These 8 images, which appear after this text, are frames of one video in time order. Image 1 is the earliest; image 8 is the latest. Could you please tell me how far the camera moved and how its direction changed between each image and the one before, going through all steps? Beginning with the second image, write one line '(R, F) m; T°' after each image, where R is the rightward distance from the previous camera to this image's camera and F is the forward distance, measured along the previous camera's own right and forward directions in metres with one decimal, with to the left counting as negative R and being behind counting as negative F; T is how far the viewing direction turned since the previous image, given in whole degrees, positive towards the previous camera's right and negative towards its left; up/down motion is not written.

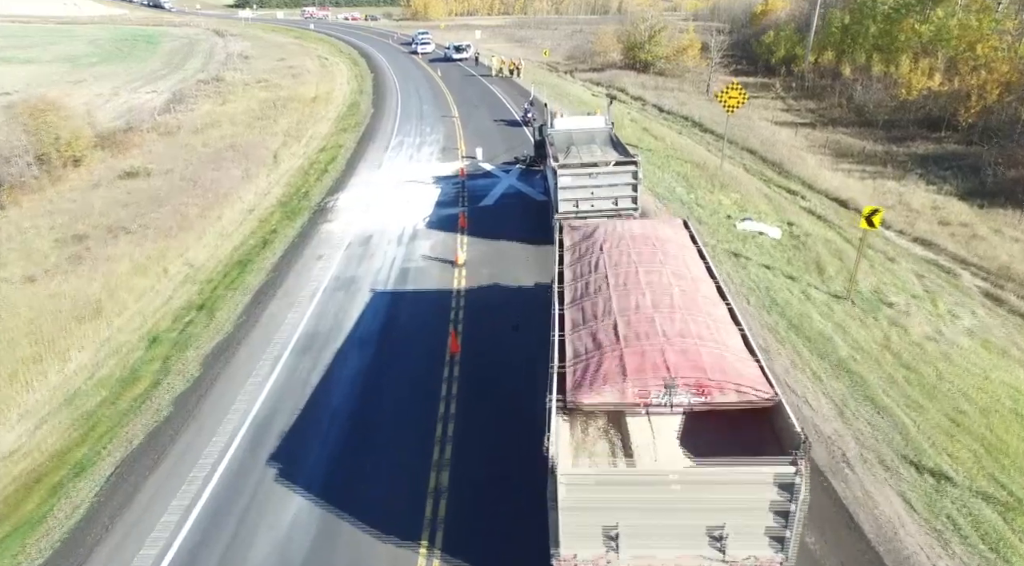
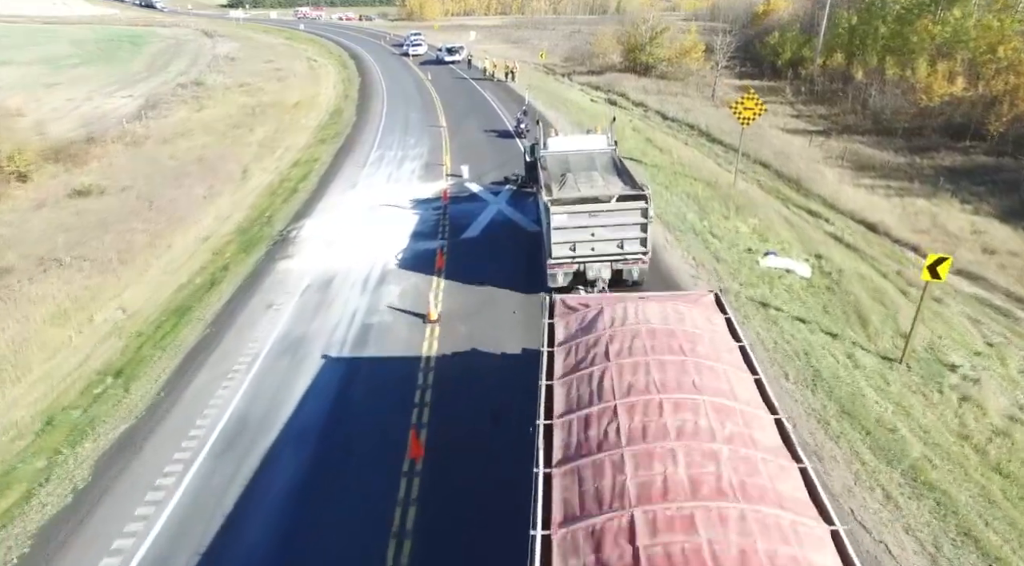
(+0.3, +3.2) m; 0°
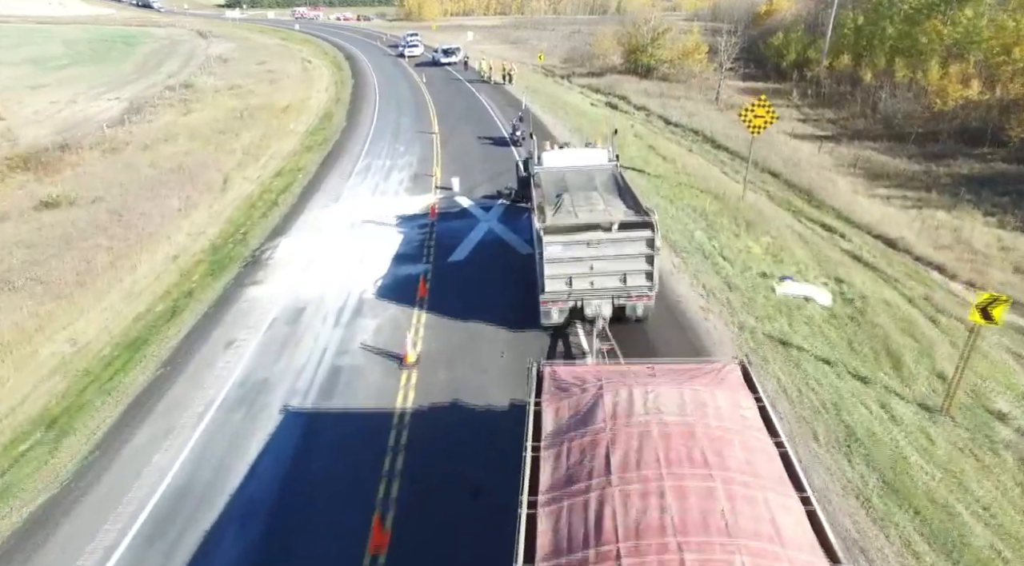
(+0.2, +1.8) m; 0°
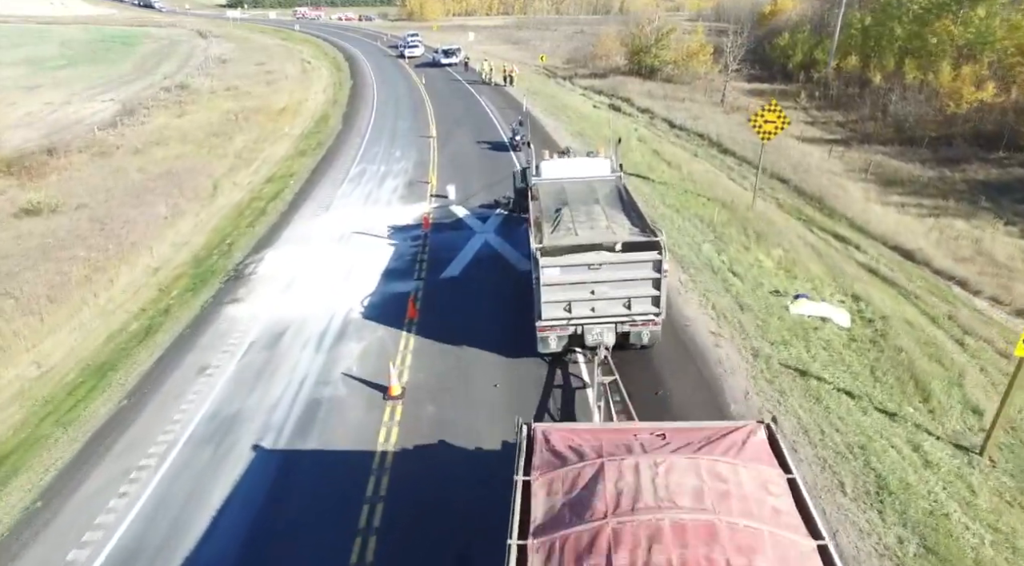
(+0.2, +1.1) m; 0°
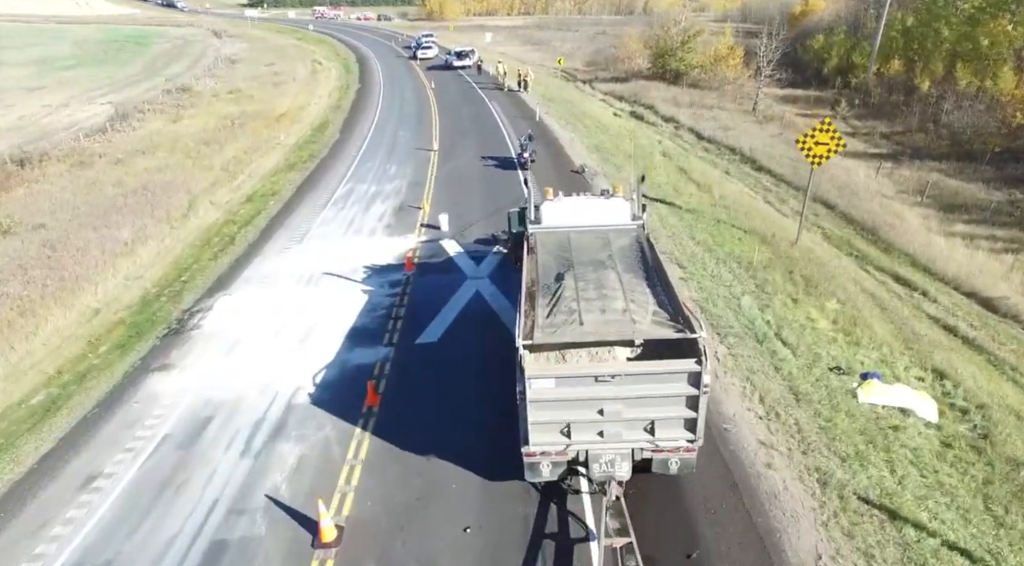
(+0.5, +3.5) m; -2°
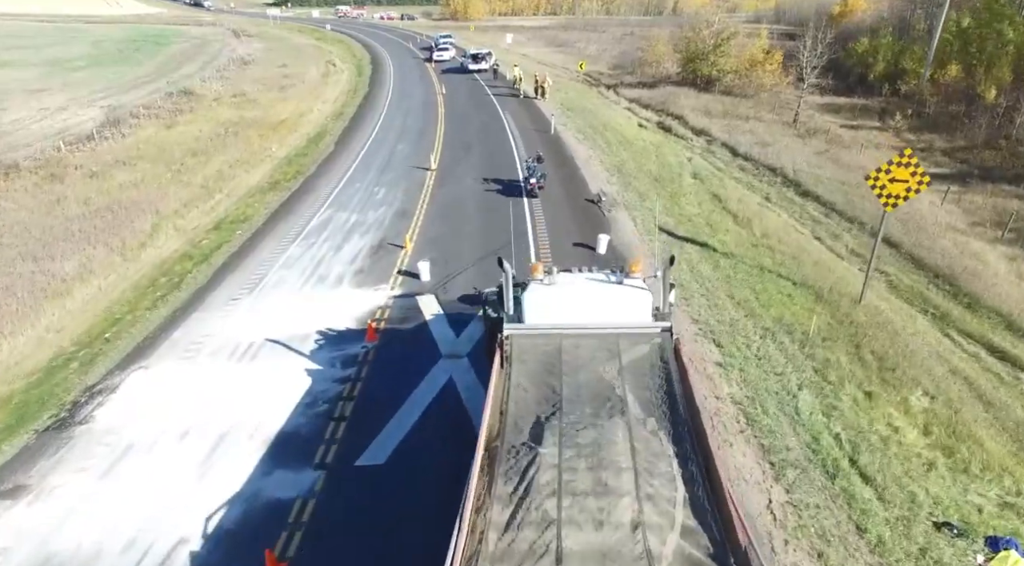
(+0.7, +3.9) m; -2°
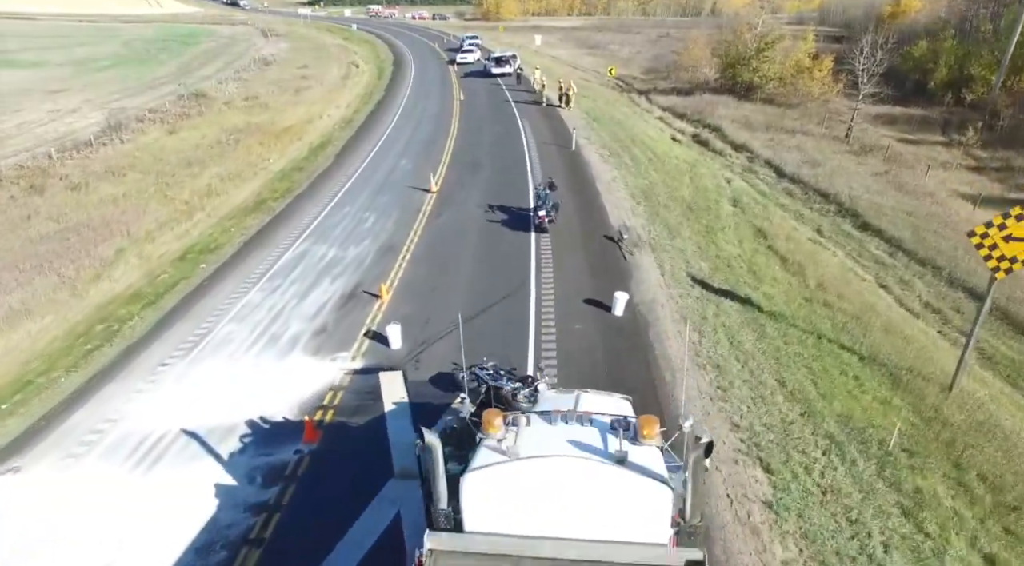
(+0.8, +3.5) m; -3°
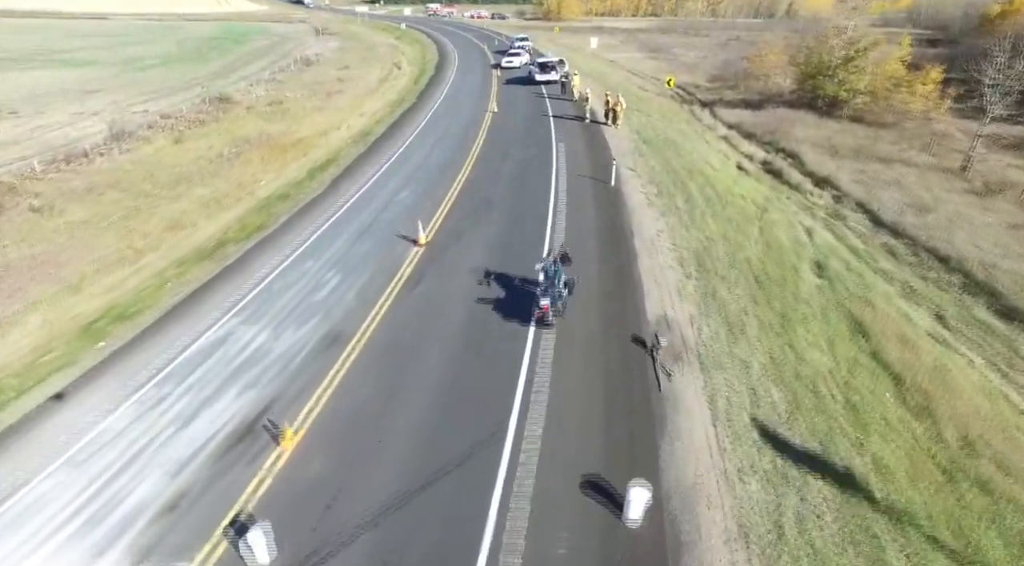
(+1.3, +5.7) m; -5°
